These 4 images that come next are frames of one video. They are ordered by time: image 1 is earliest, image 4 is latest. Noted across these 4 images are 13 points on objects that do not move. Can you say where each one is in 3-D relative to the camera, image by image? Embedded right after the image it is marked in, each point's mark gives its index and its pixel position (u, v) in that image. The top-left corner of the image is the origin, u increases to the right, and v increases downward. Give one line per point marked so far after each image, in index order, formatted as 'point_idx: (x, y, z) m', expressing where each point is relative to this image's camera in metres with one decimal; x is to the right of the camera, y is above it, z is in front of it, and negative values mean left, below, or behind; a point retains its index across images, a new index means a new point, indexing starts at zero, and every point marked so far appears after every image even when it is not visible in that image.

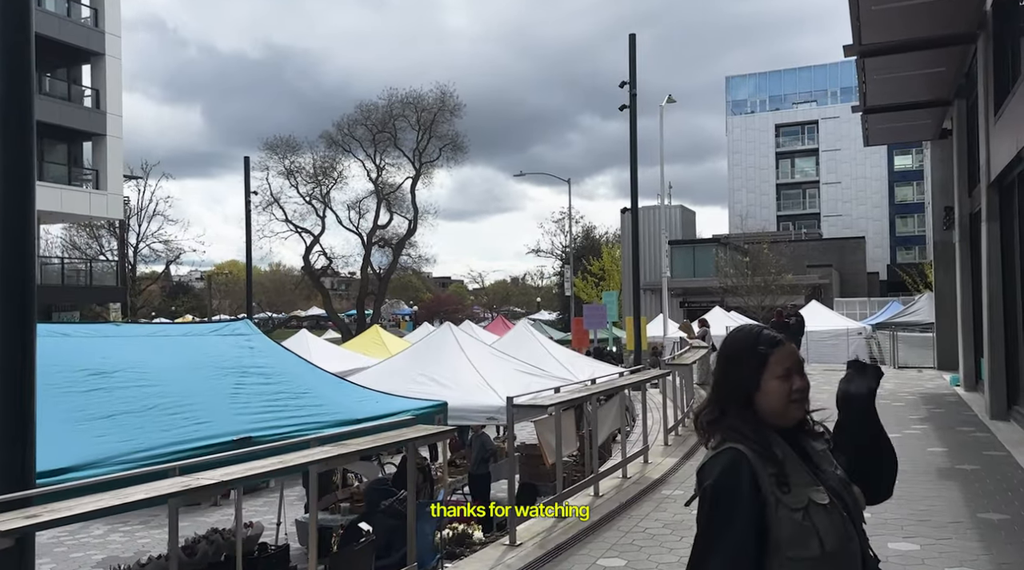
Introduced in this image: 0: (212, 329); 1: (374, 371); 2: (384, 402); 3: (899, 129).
0: (-2.8, -0.4, +8.5) m
1: (-1.7, -1.1, +11.3) m
2: (-1.2, -1.2, +8.9) m
3: (+7.7, +3.1, +18.0) m
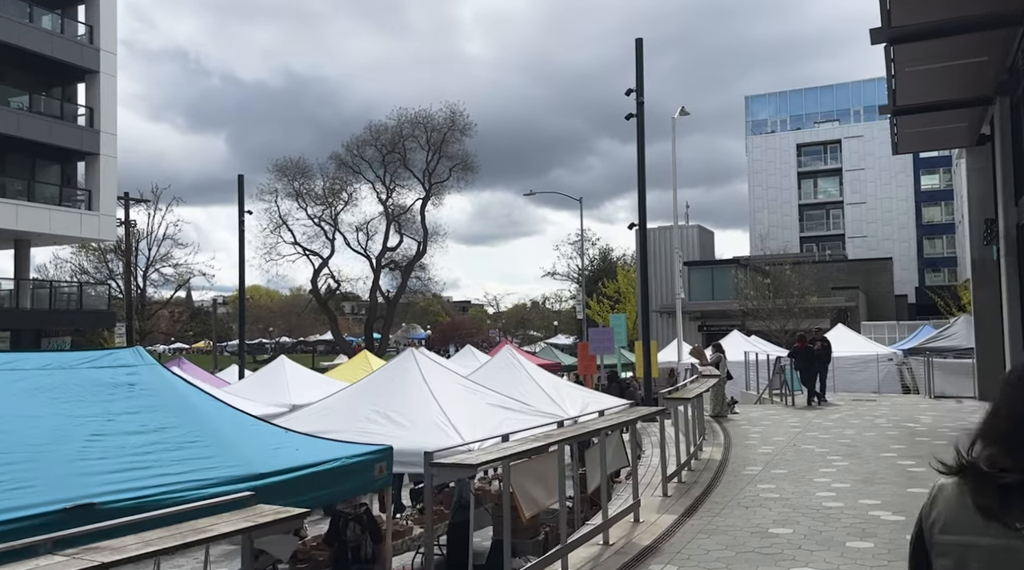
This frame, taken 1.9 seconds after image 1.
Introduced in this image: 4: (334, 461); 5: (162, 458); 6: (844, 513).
0: (-3.2, -0.6, +6.9) m
1: (-2.0, -1.3, +9.7) m
2: (-1.6, -1.3, +7.3) m
3: (+7.6, +2.7, +16.2) m
4: (-1.4, -1.4, +7.2) m
5: (-2.4, -1.2, +6.1) m
6: (+3.0, -2.1, +8.2) m
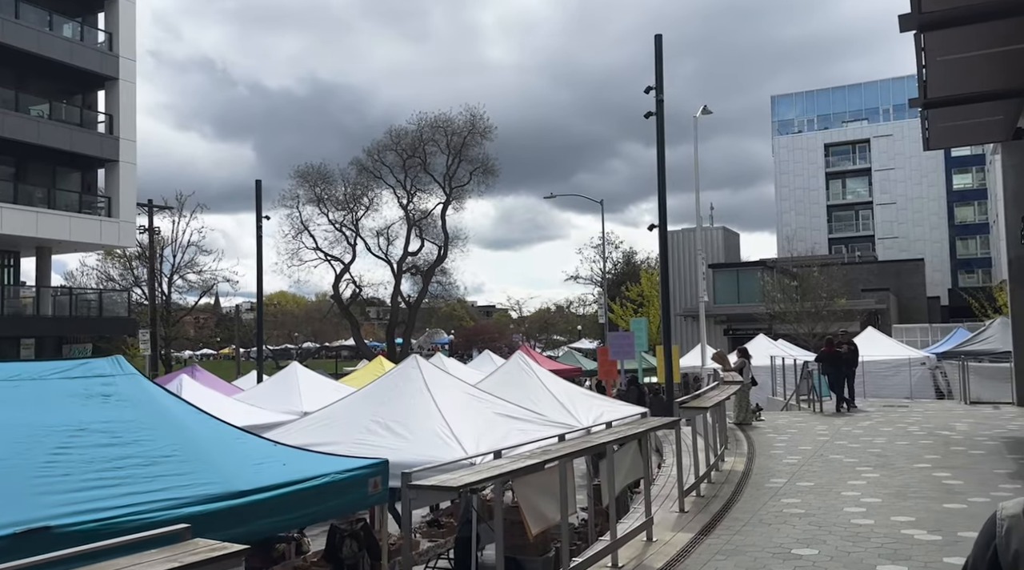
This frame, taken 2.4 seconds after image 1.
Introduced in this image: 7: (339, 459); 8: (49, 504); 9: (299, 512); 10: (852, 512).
0: (-3.2, -0.6, +6.5) m
1: (-1.9, -1.3, +9.3) m
2: (-1.6, -1.4, +6.8) m
3: (+7.8, +2.7, +15.5) m
4: (-1.4, -1.4, +6.7) m
5: (-2.4, -1.2, +5.7) m
6: (+3.1, -2.1, +7.6) m
7: (-1.4, -1.4, +7.3) m
8: (-2.6, -1.2, +5.1) m
9: (-1.5, -1.6, +6.4) m
10: (+3.1, -2.1, +8.4) m
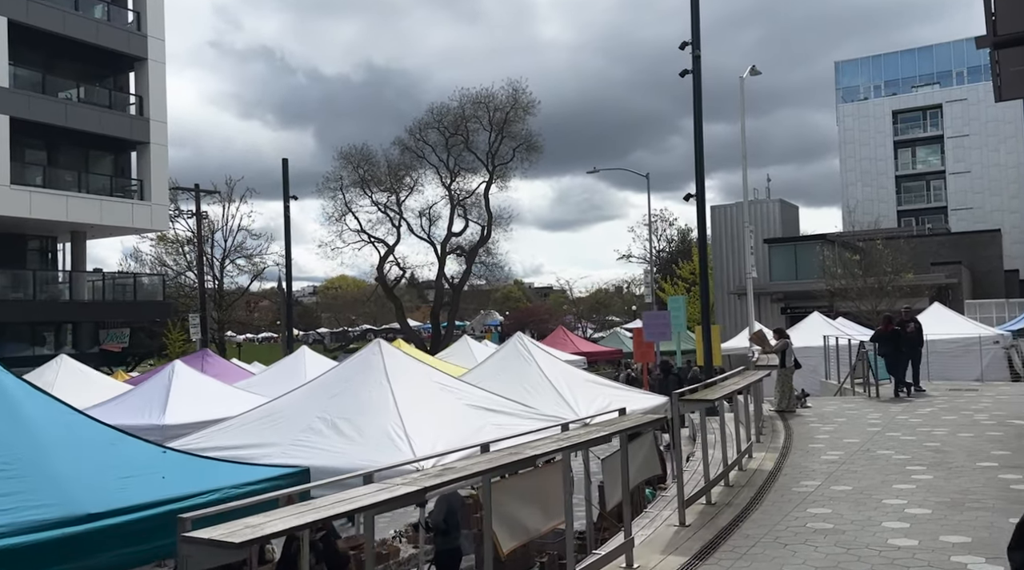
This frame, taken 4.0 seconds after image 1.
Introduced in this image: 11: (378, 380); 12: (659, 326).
0: (-3.6, -0.4, +5.4) m
1: (-2.2, -1.1, +8.0) m
2: (-2.0, -1.2, +5.6) m
3: (+7.9, +3.2, +13.5) m
4: (-1.8, -1.3, +5.5) m
5: (-2.9, -1.1, +4.5) m
6: (+2.7, -1.8, +6.0) m
7: (-1.8, -1.2, +6.0) m
8: (-3.2, -1.1, +3.9) m
9: (-1.9, -1.4, +5.2) m
10: (+2.9, -1.8, +6.8) m
11: (-1.2, -0.8, +8.0) m
12: (+3.1, -0.9, +19.2) m
